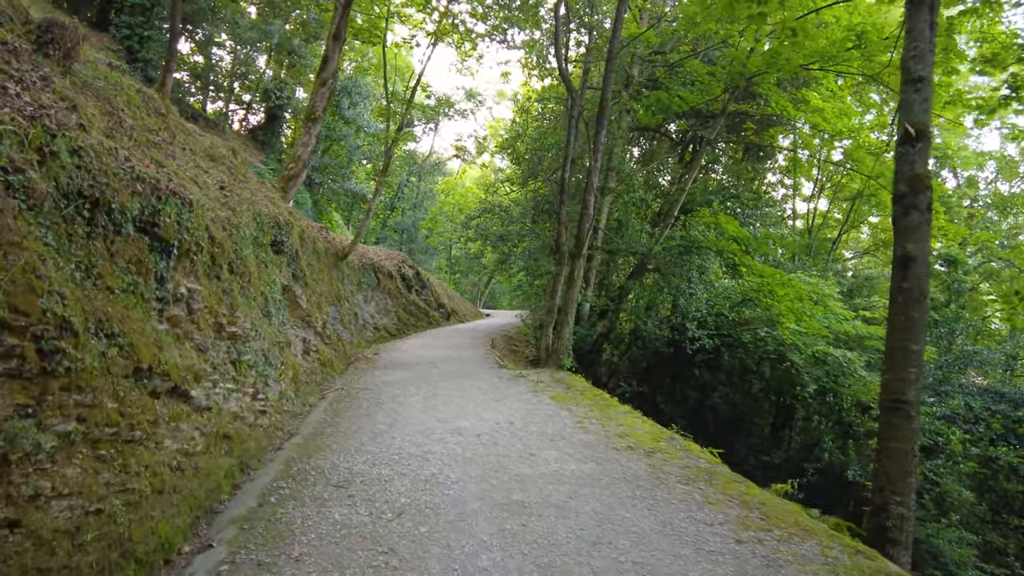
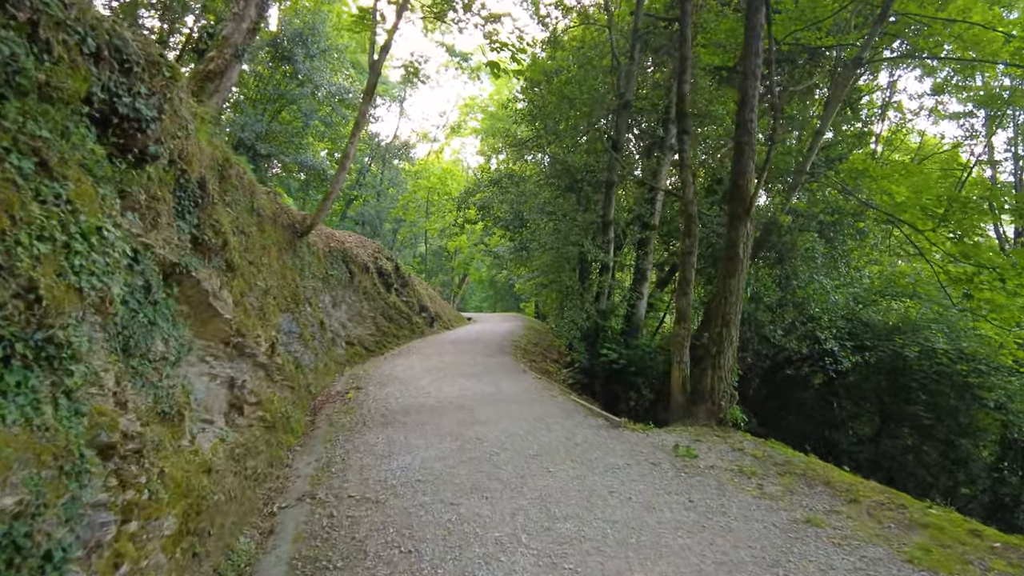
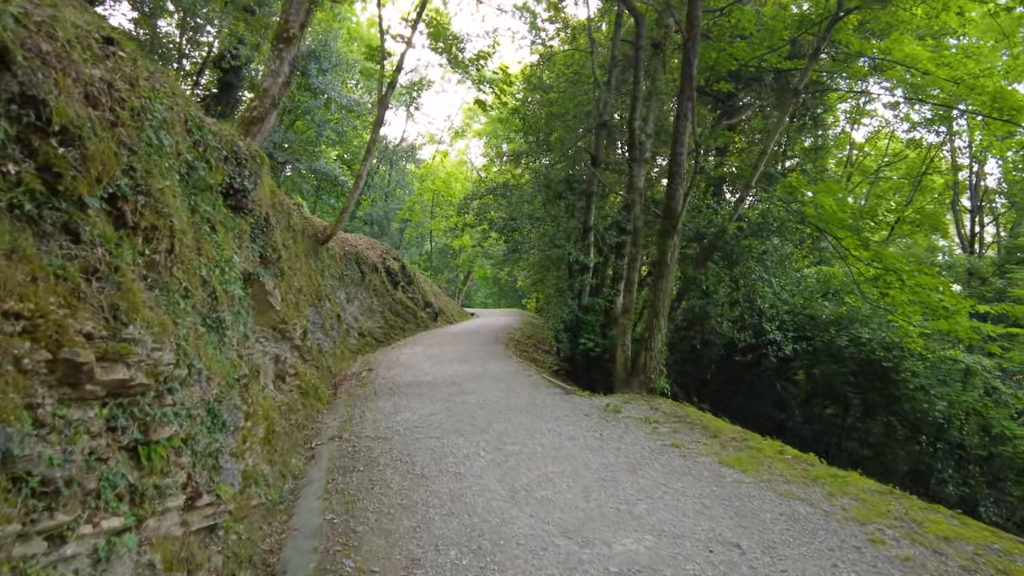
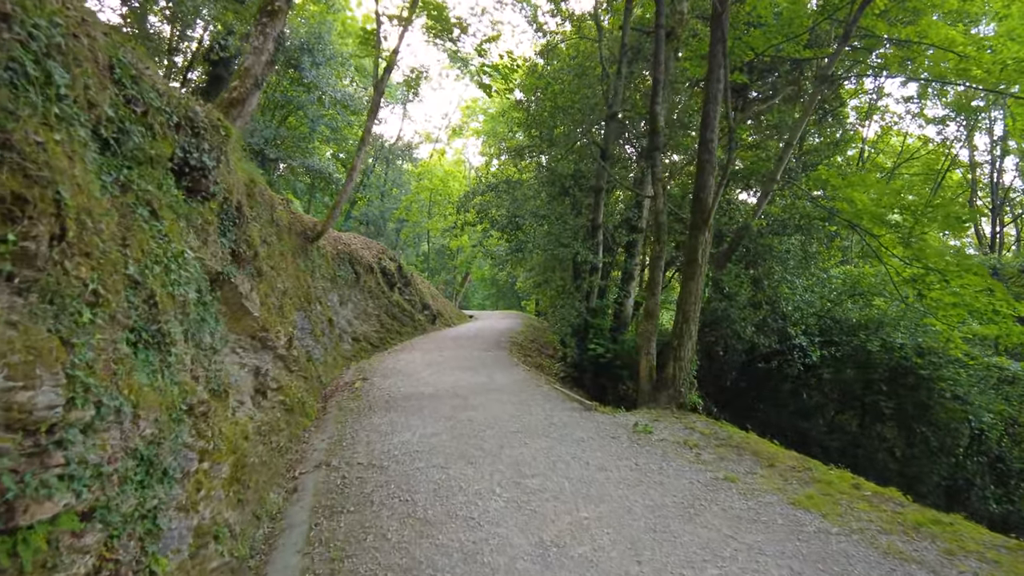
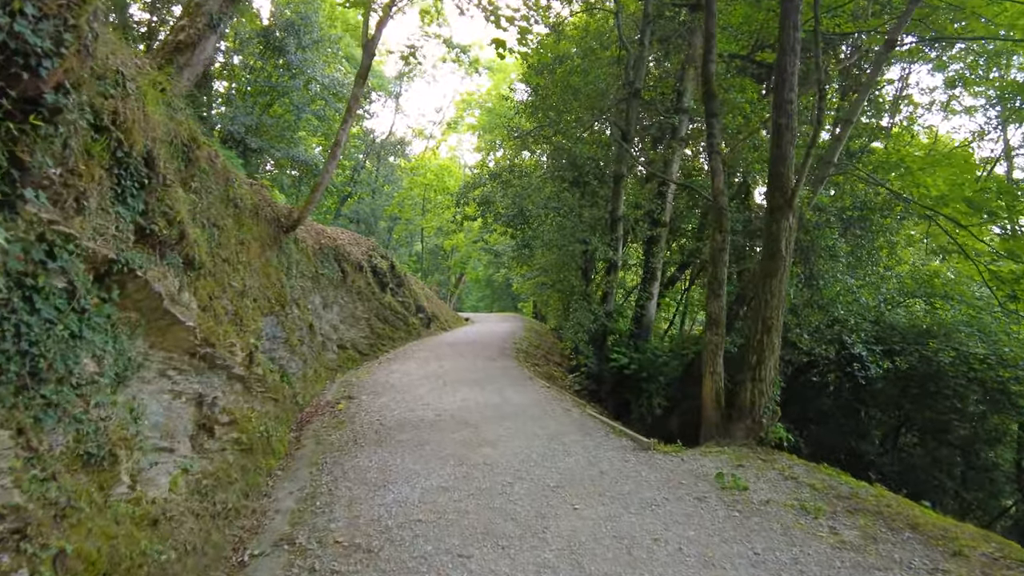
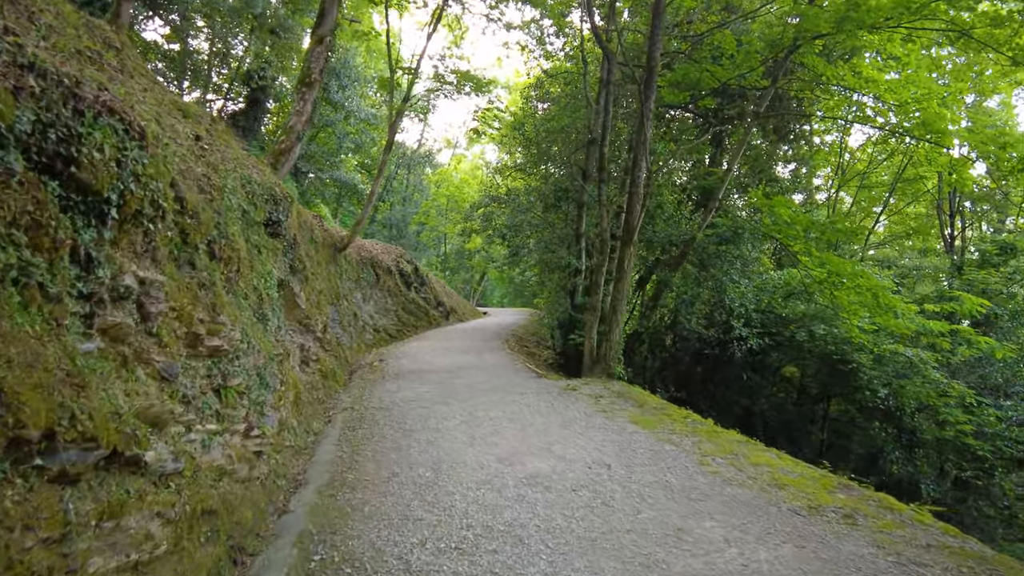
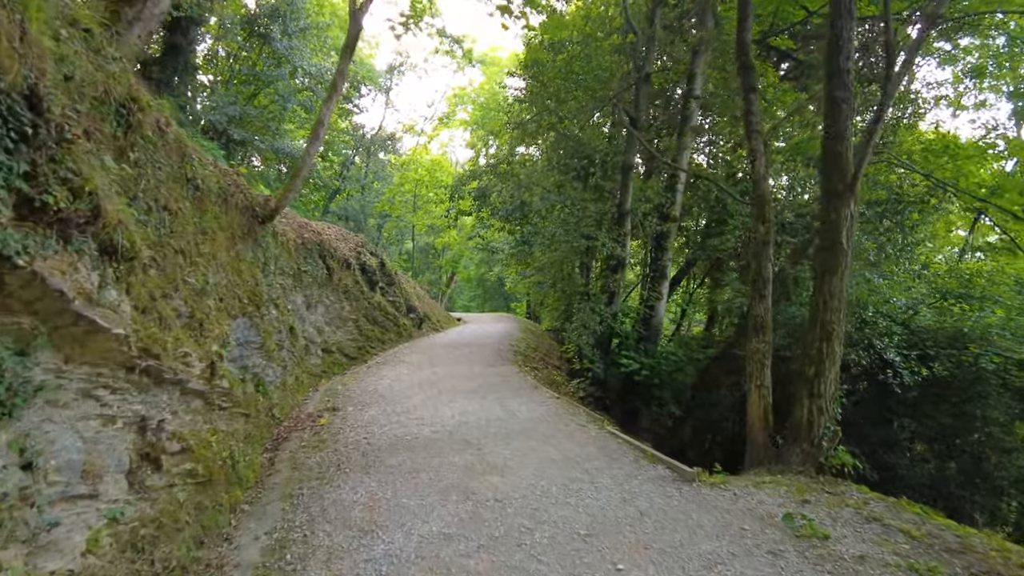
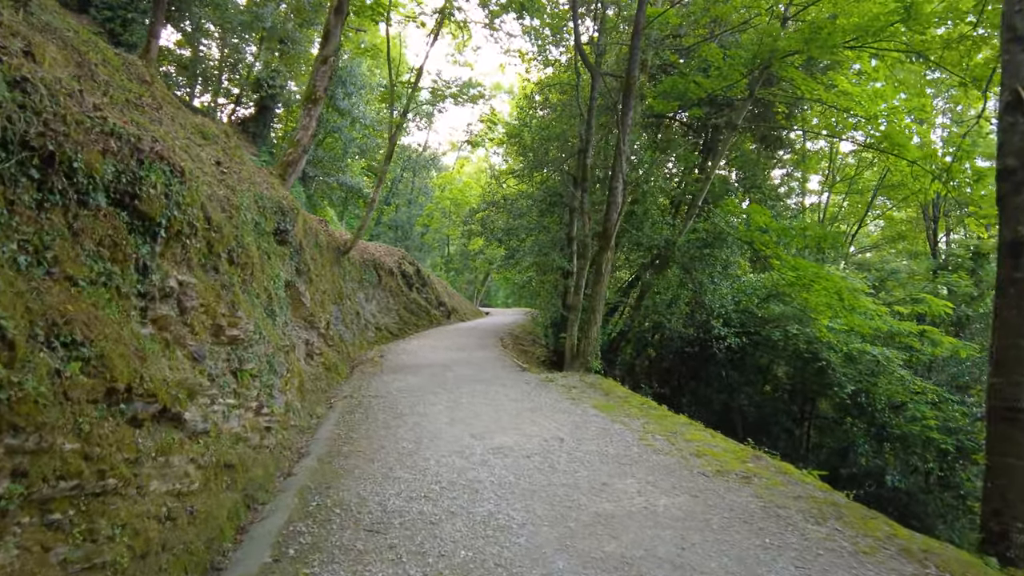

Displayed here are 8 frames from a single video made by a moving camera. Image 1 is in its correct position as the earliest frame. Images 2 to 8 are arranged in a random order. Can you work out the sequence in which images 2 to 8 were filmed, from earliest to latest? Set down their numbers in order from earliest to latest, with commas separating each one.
8, 6, 3, 4, 2, 5, 7
